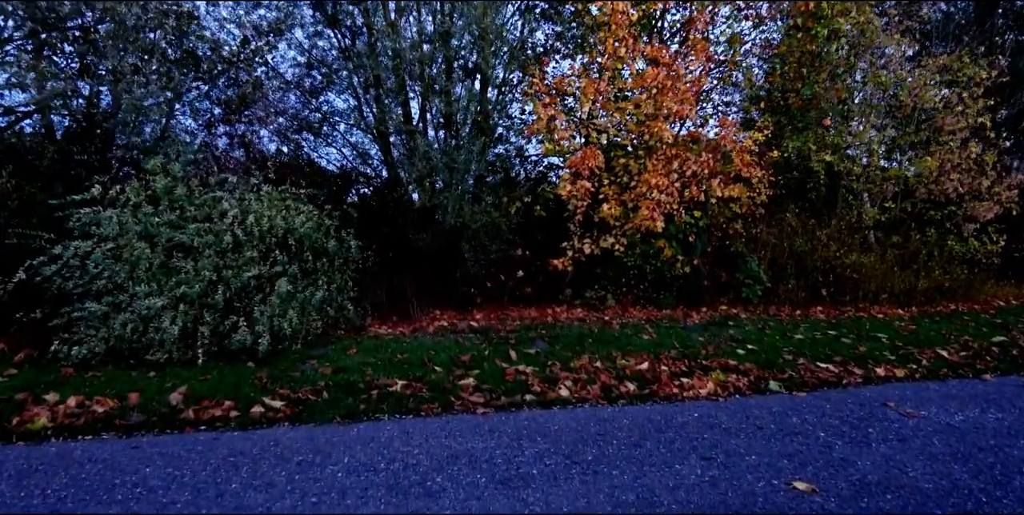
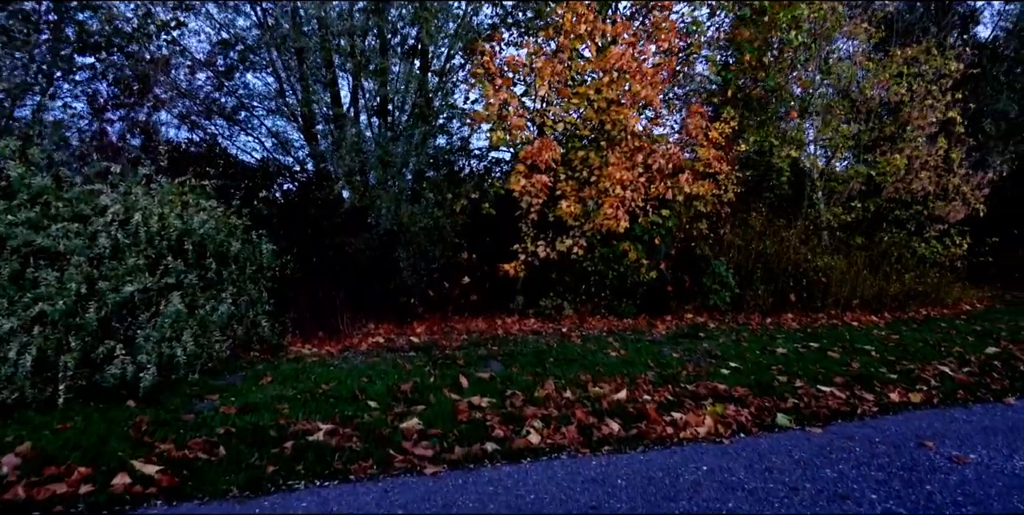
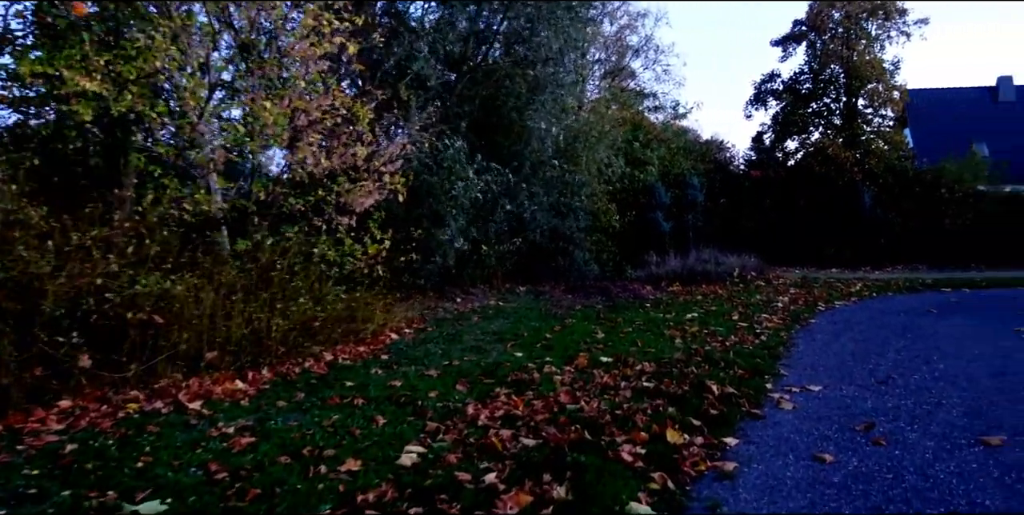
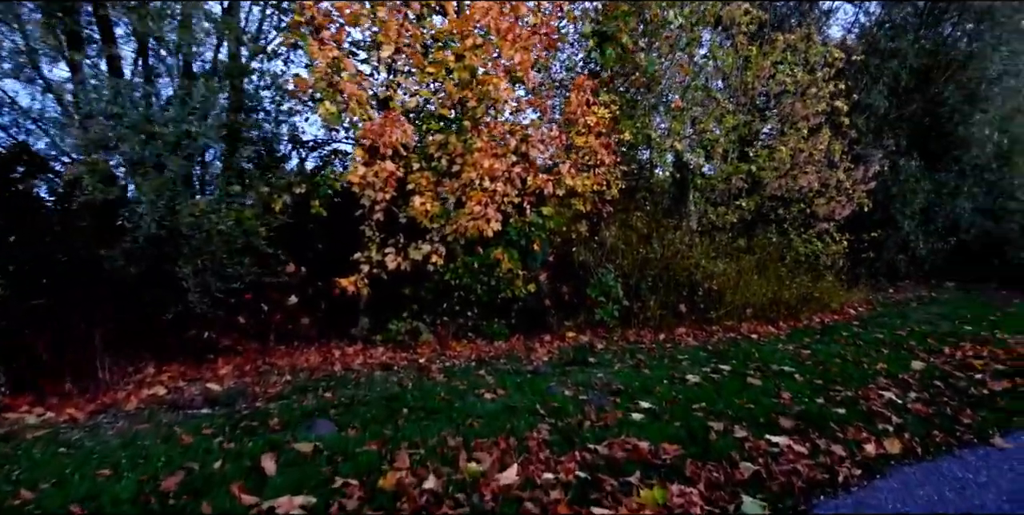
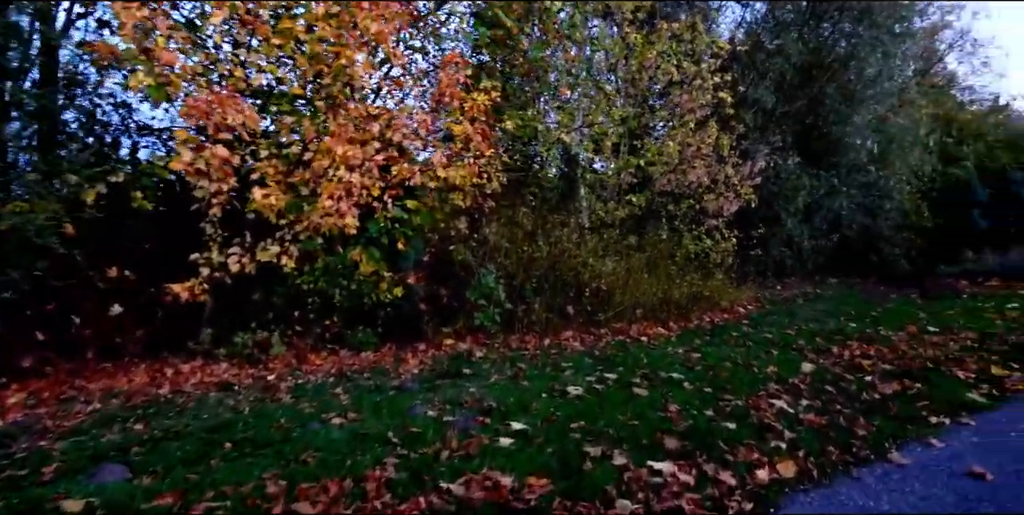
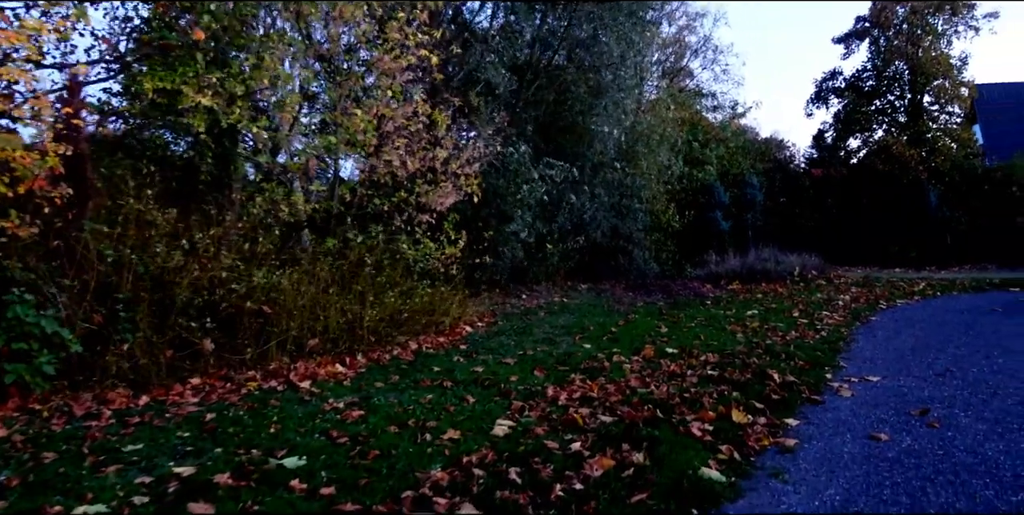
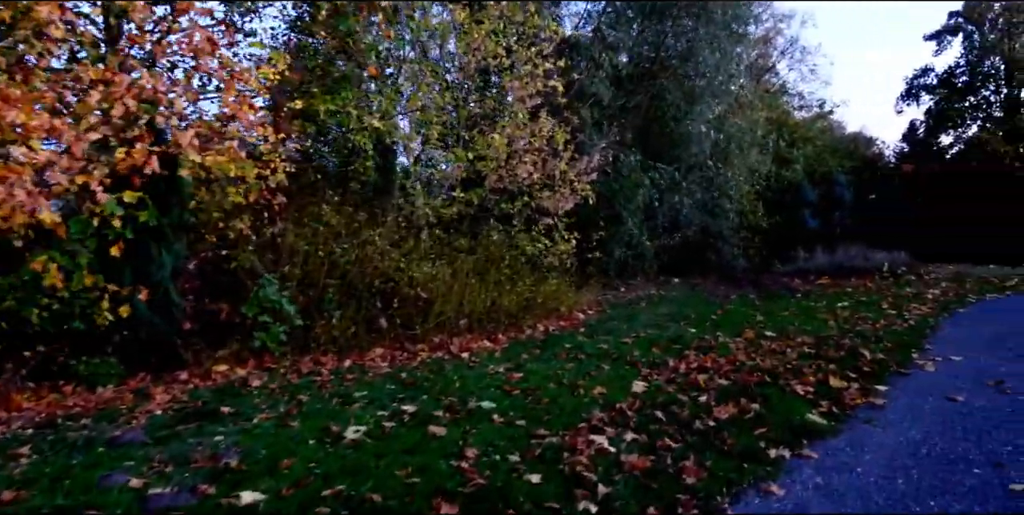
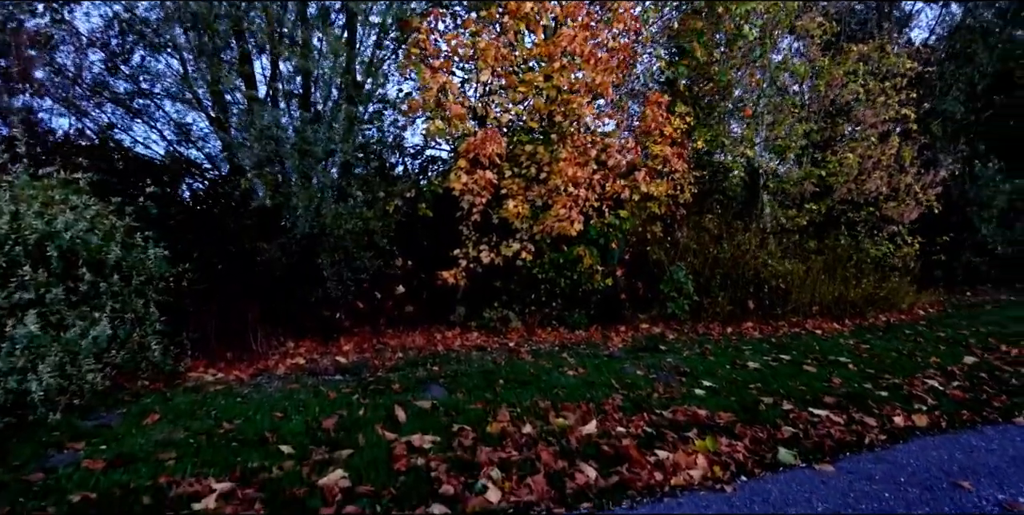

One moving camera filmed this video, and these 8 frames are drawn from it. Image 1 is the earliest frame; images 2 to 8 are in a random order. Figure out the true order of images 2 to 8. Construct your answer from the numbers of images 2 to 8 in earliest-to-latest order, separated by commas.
2, 8, 4, 5, 7, 6, 3
